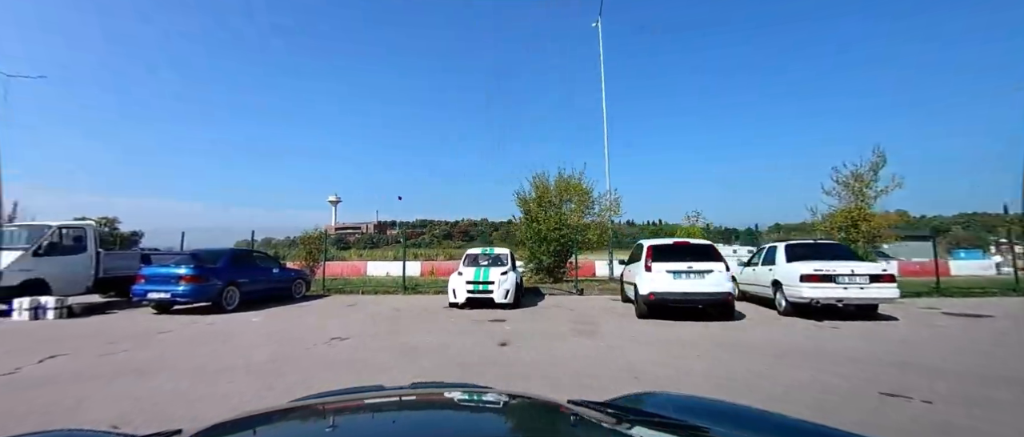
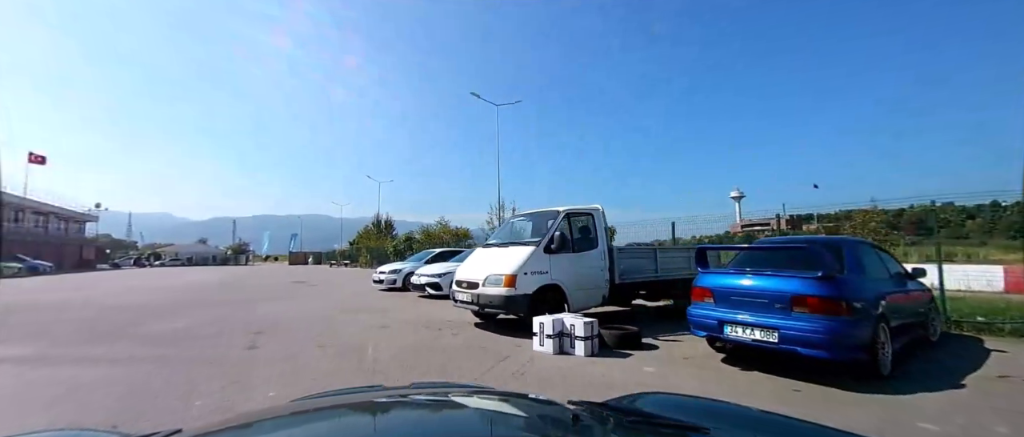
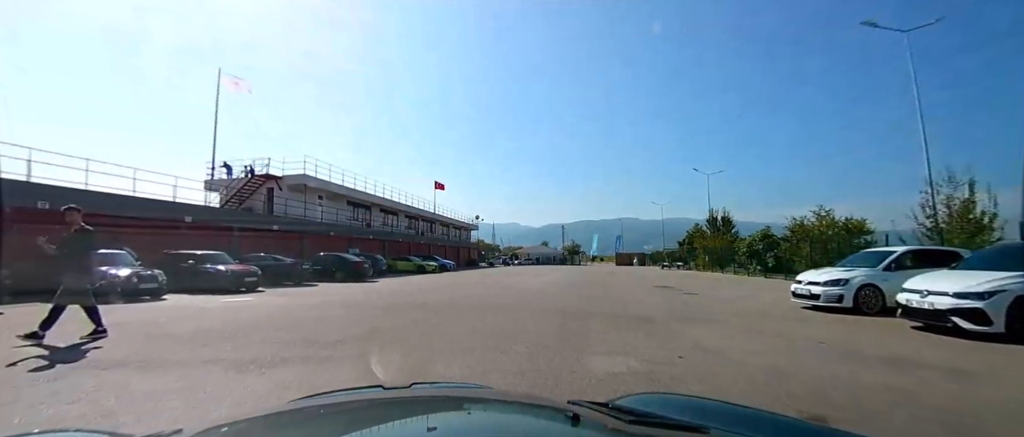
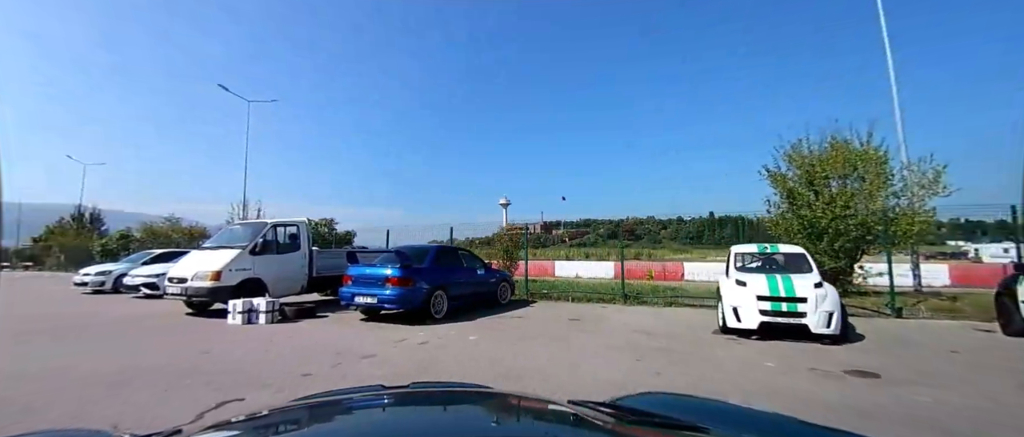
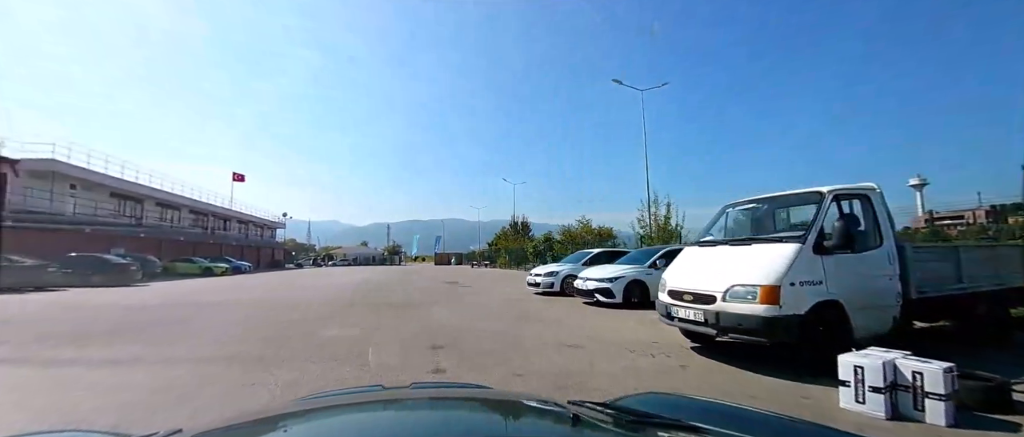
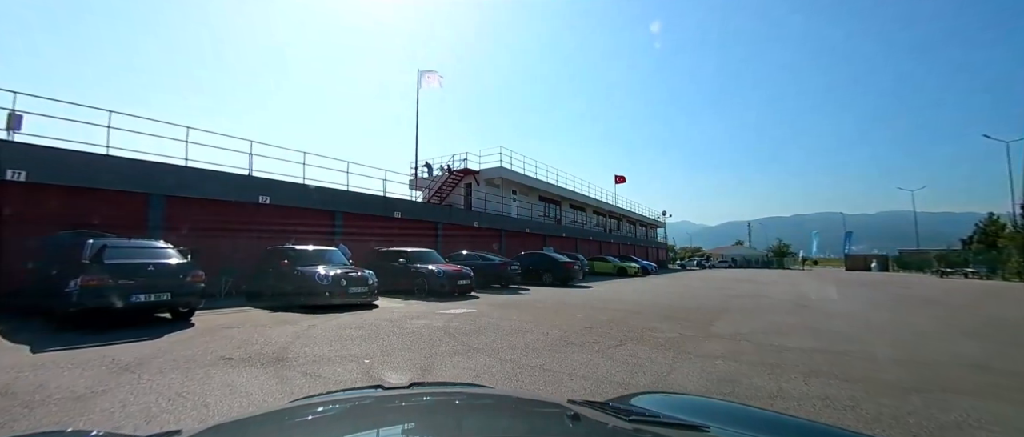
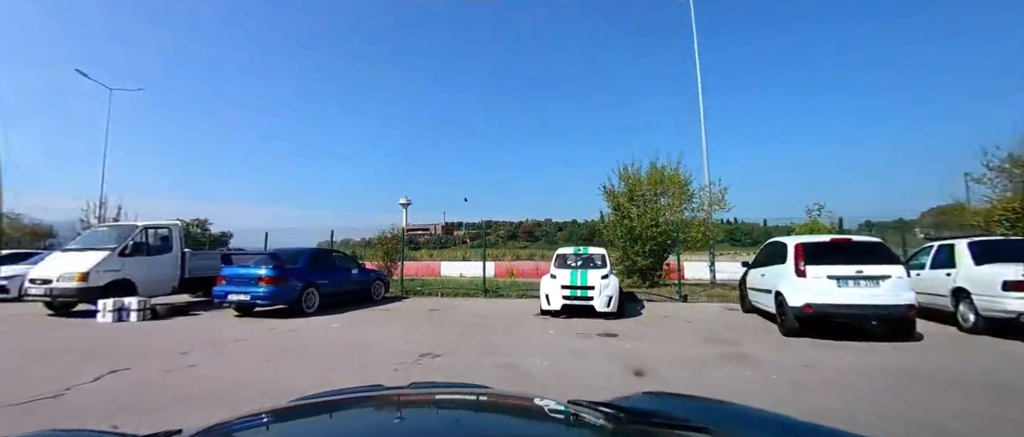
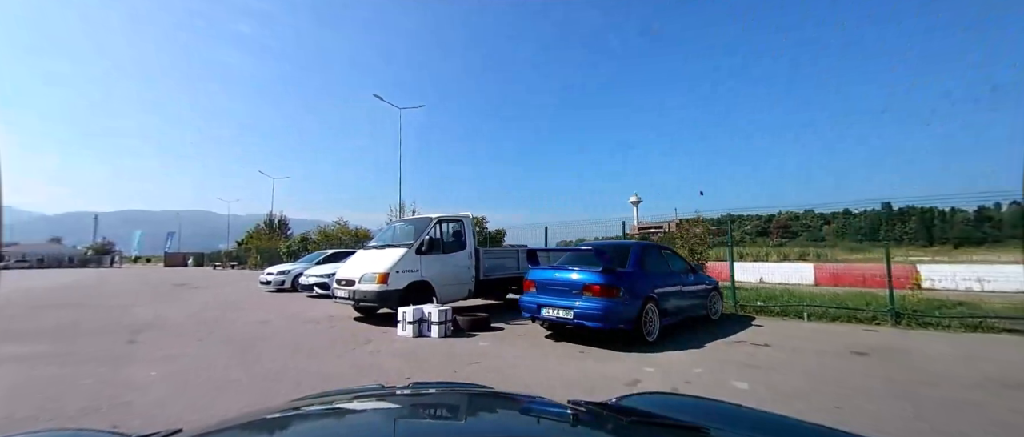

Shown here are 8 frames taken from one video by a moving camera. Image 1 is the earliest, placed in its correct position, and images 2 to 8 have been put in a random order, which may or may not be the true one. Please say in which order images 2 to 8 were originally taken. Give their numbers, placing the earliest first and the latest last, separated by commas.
7, 4, 8, 2, 5, 3, 6
